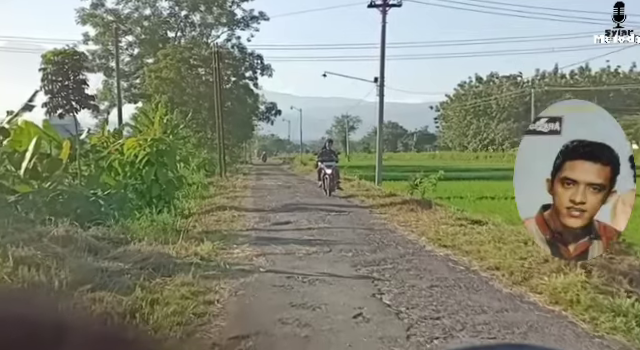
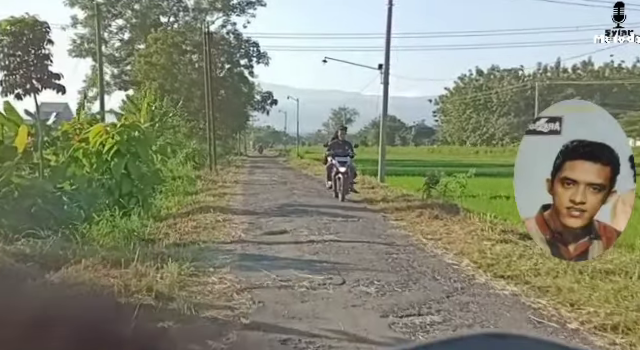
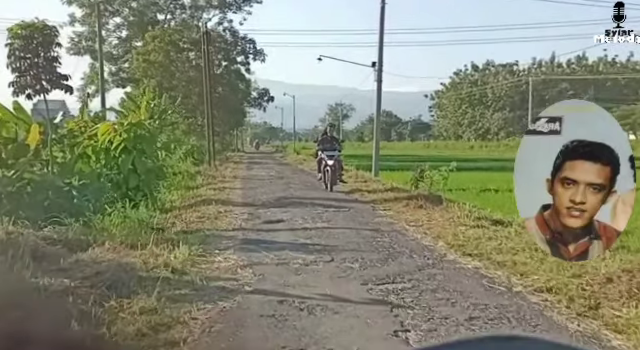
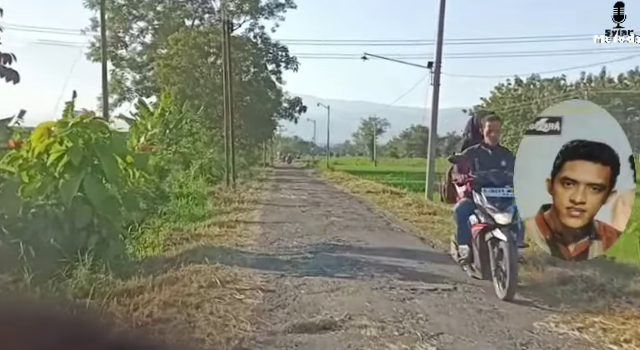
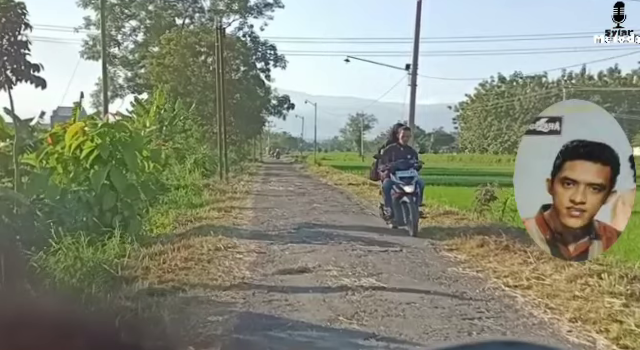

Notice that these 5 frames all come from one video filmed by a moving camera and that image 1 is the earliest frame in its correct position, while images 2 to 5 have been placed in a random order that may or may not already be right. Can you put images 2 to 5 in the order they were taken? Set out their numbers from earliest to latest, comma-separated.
3, 2, 5, 4
